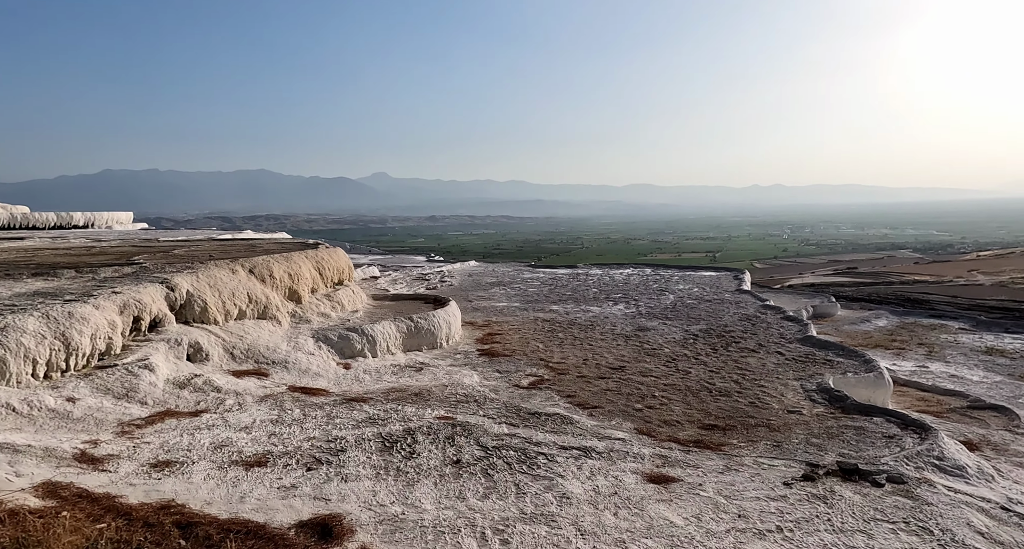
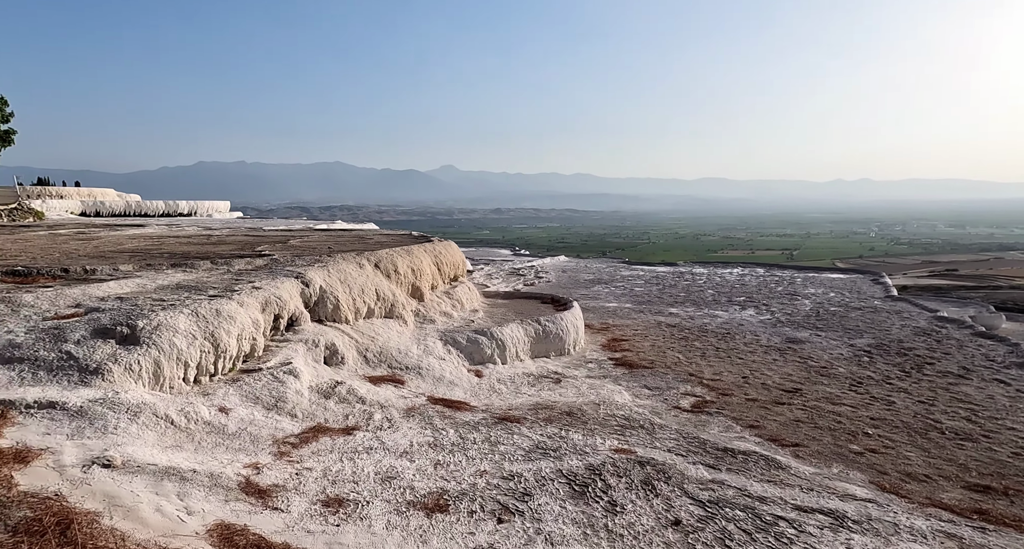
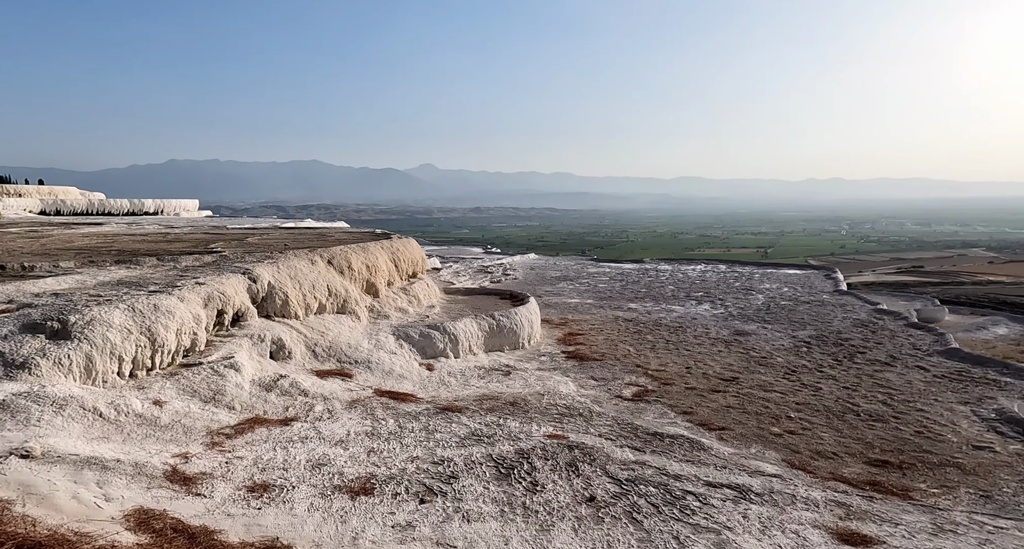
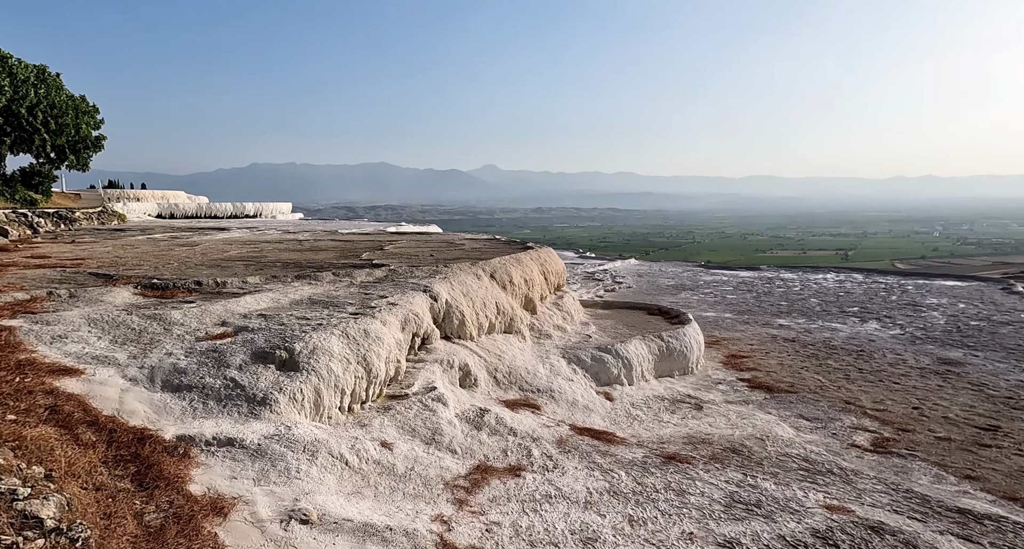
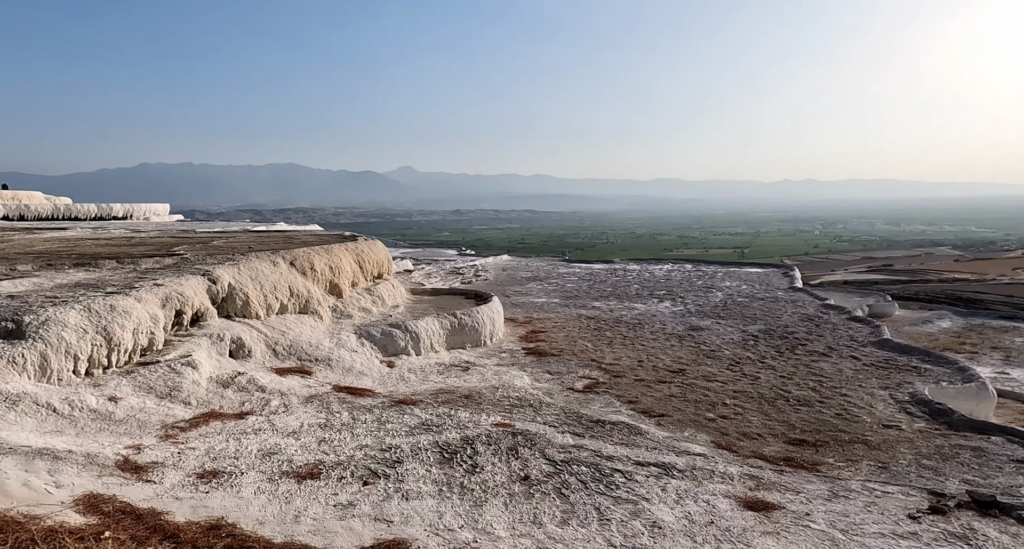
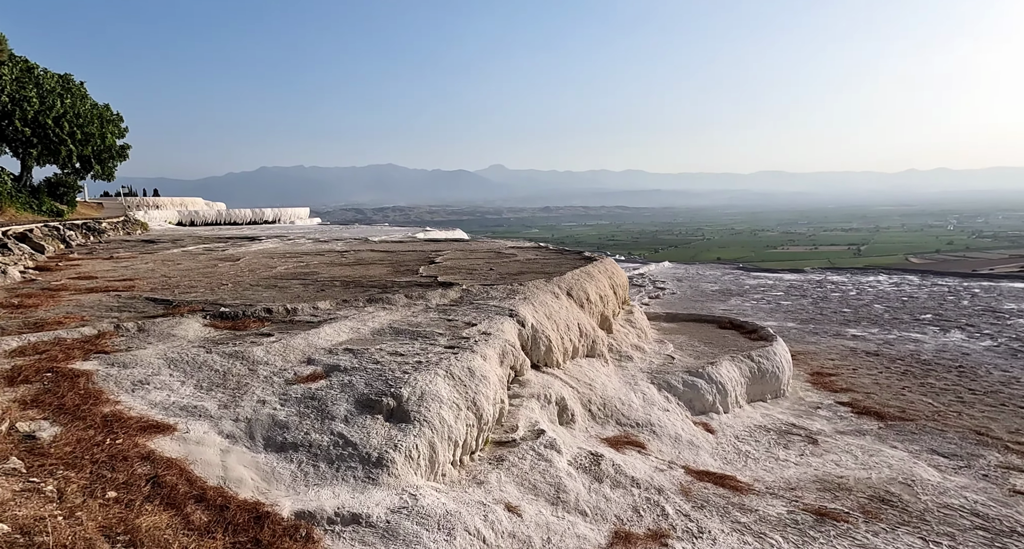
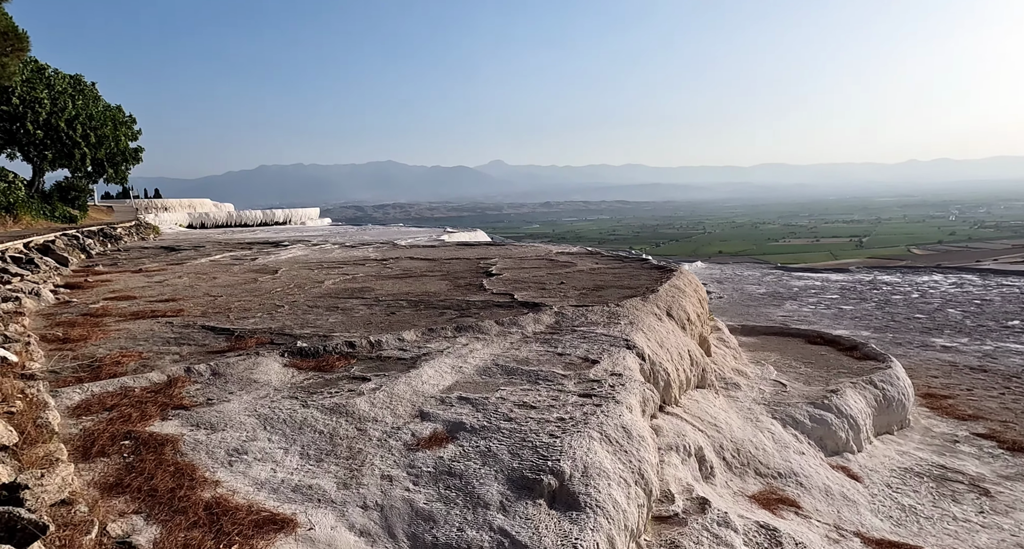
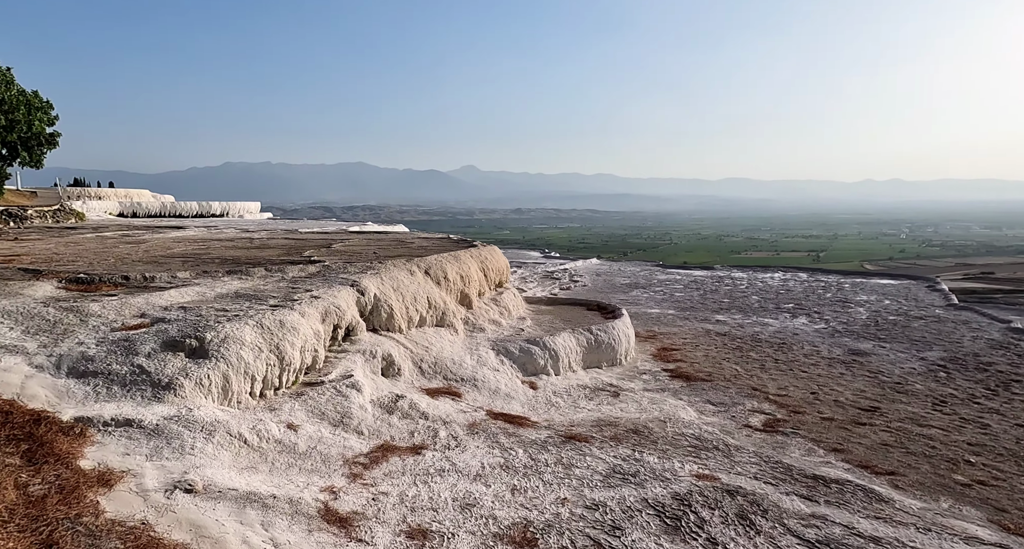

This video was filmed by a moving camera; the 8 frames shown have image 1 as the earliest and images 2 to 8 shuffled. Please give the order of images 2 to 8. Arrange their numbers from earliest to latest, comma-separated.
5, 3, 2, 8, 4, 6, 7
